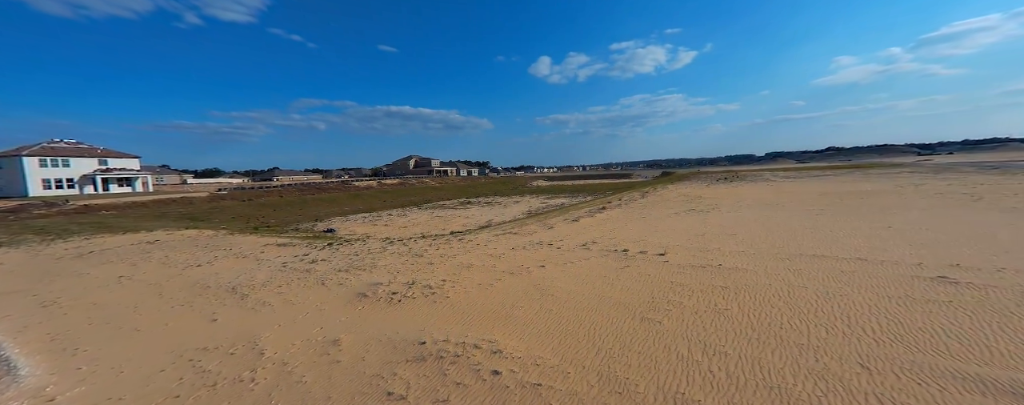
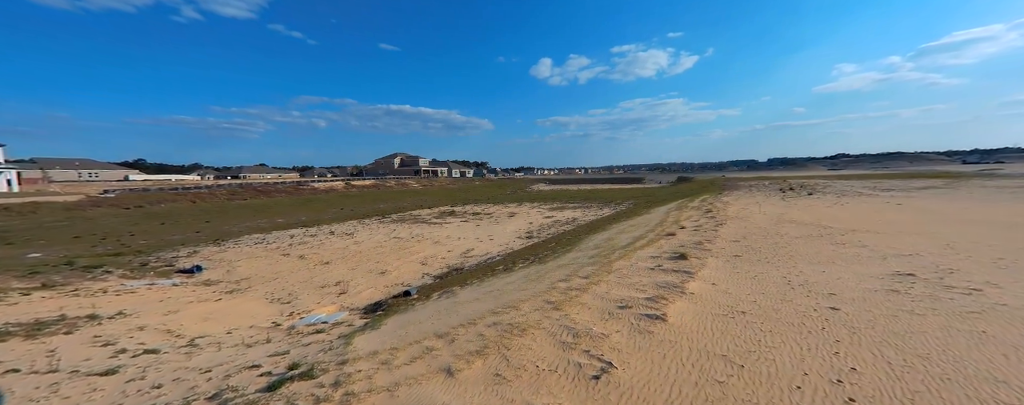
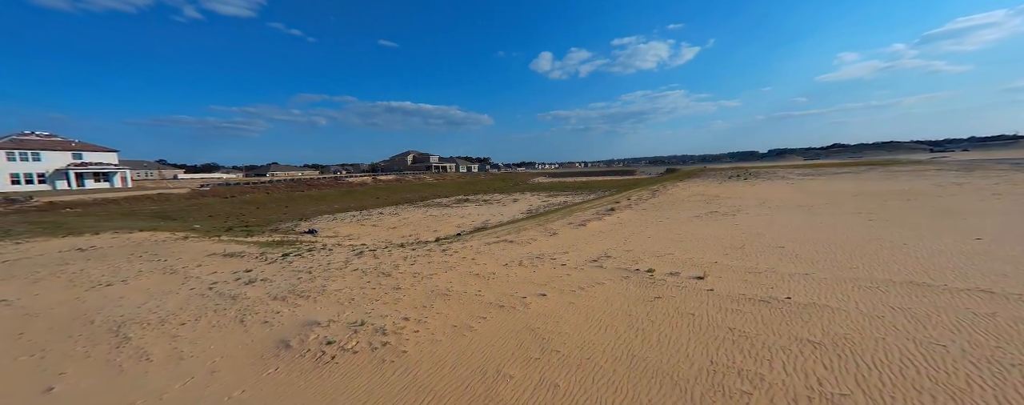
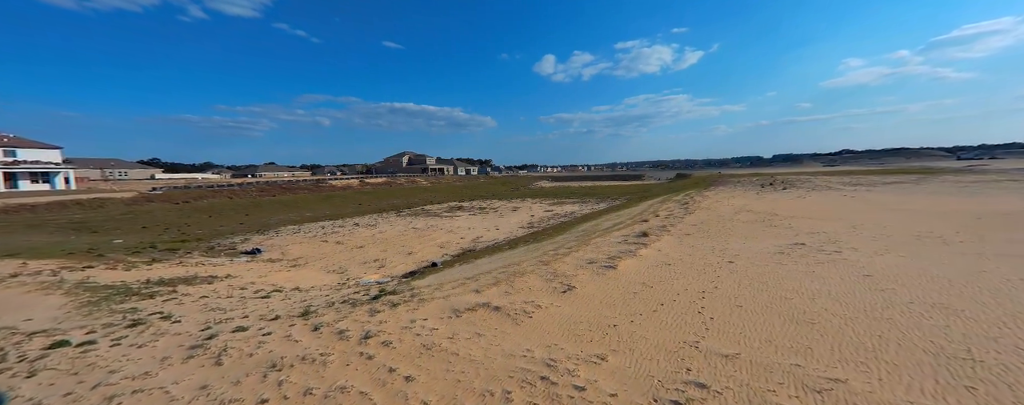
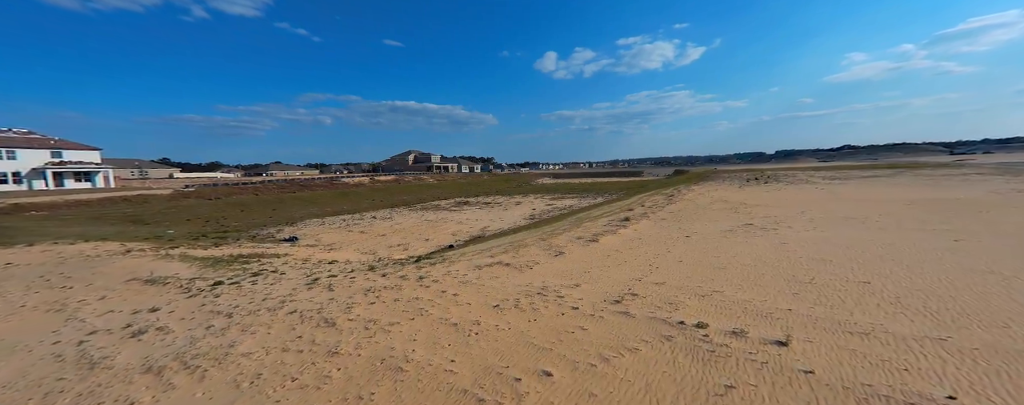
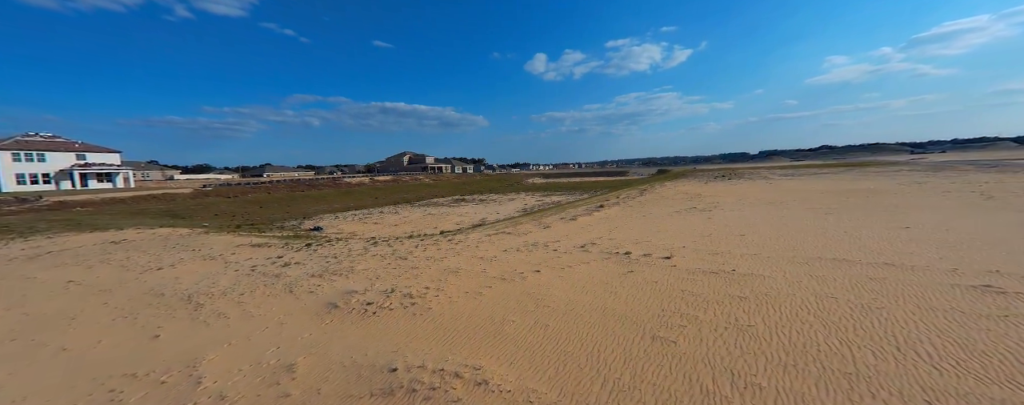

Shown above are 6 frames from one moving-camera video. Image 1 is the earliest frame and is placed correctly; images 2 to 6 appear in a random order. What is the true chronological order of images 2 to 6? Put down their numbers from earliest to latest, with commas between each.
6, 3, 5, 4, 2
